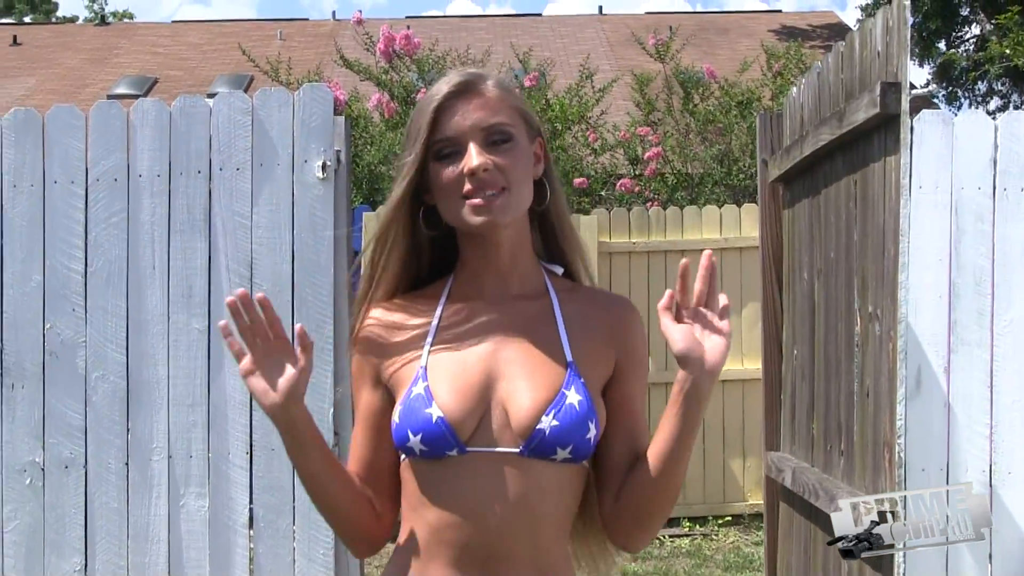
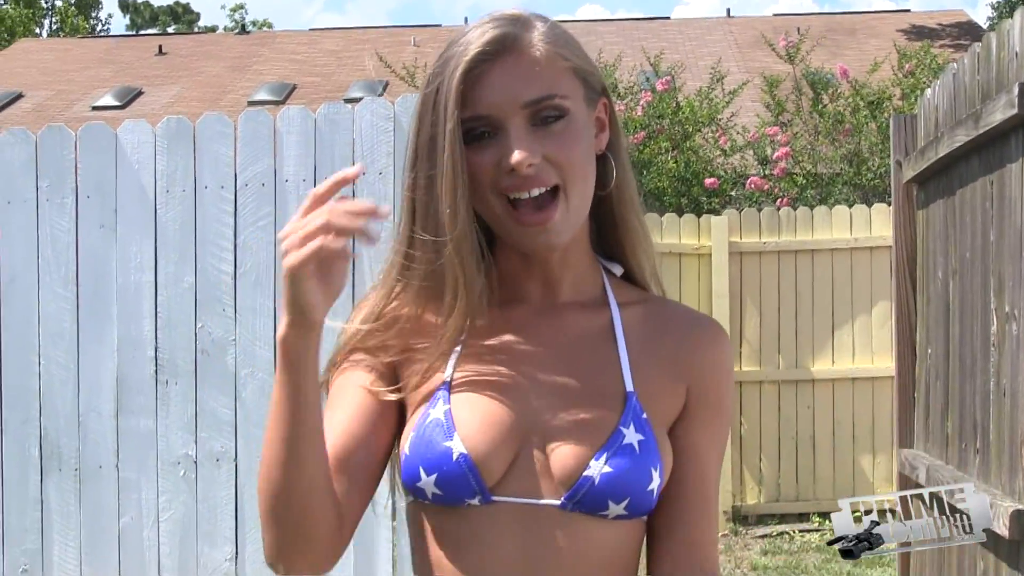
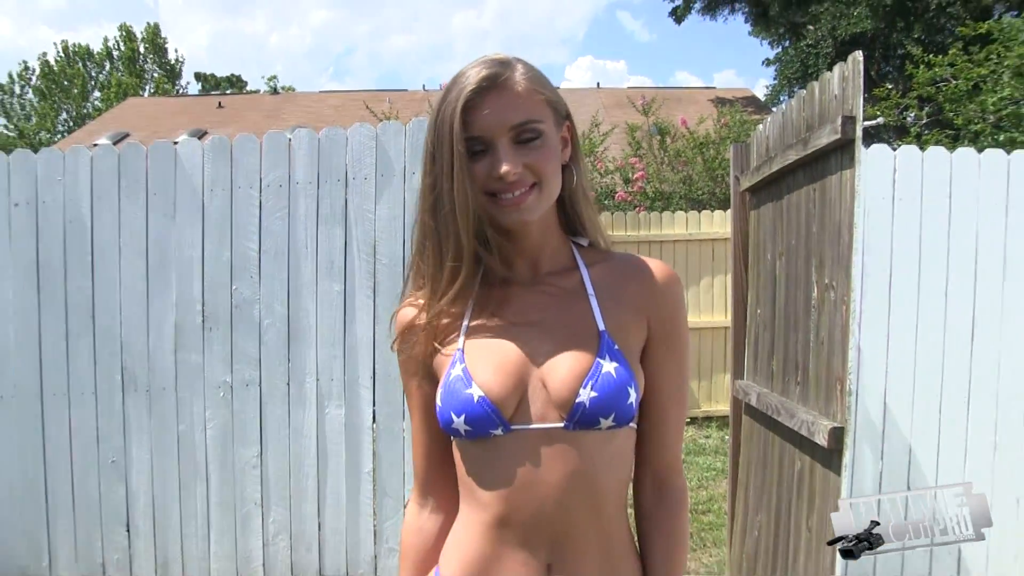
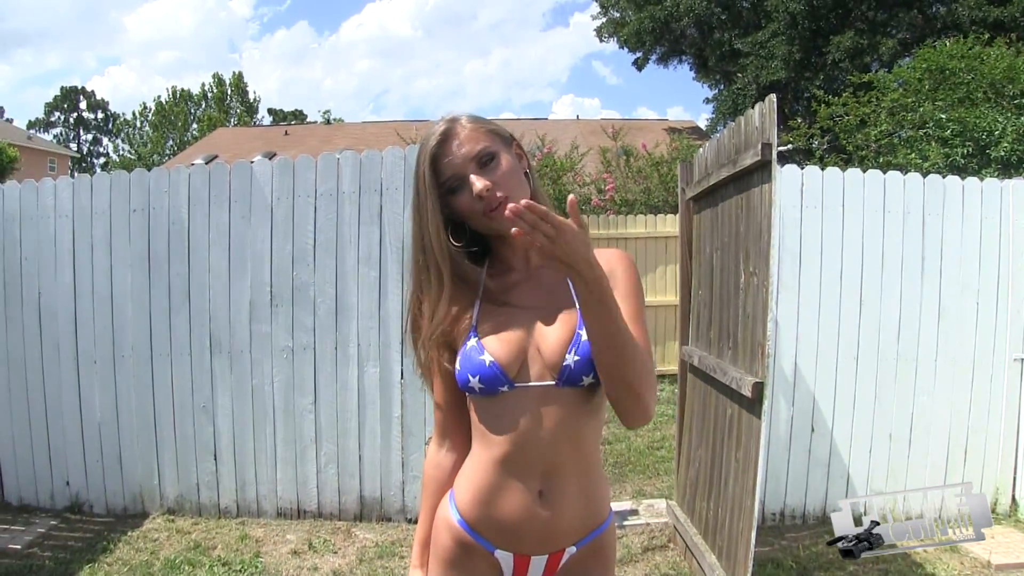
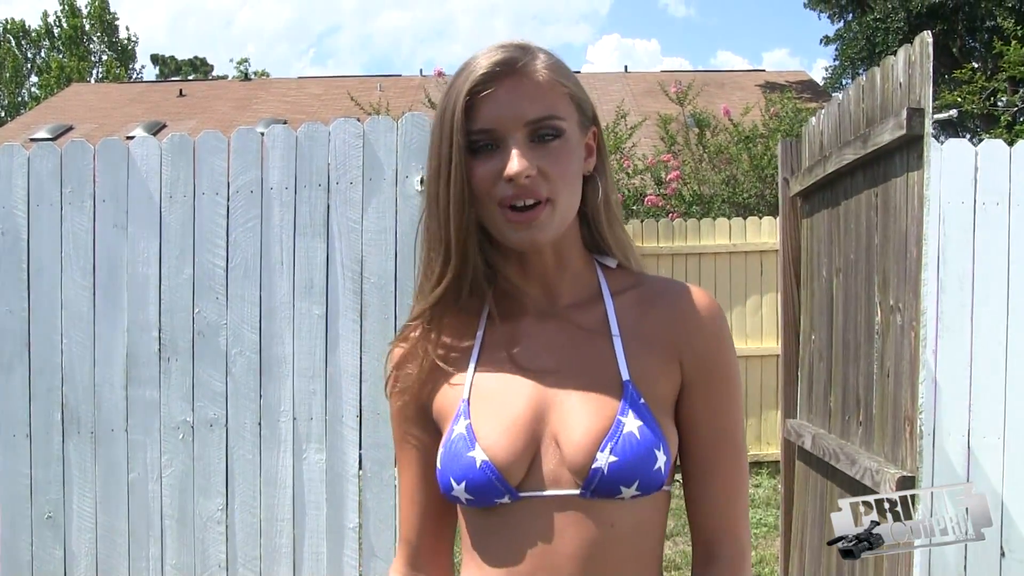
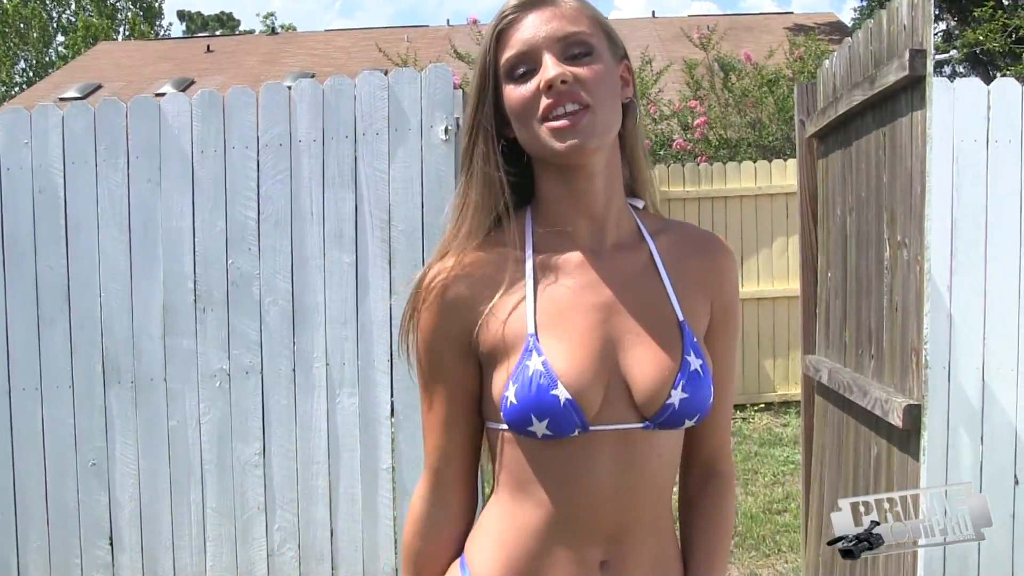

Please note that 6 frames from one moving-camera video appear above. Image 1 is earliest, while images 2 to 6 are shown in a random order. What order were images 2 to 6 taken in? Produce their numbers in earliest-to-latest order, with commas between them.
2, 6, 5, 3, 4
